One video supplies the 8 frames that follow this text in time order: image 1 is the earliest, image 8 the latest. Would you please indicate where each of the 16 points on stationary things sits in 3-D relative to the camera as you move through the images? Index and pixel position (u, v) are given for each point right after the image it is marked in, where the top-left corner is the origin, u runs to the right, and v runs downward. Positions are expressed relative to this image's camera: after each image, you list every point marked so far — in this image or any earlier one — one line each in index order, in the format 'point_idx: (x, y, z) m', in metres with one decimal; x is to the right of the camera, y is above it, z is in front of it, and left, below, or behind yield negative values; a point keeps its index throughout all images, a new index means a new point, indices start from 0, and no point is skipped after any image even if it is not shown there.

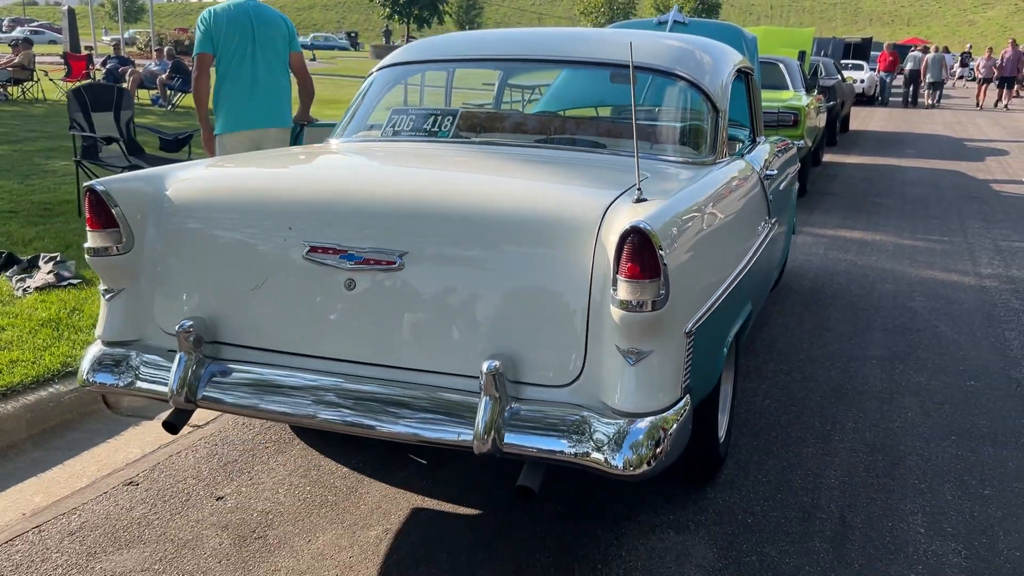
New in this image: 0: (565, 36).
0: (+0.2, +1.0, +3.9) m
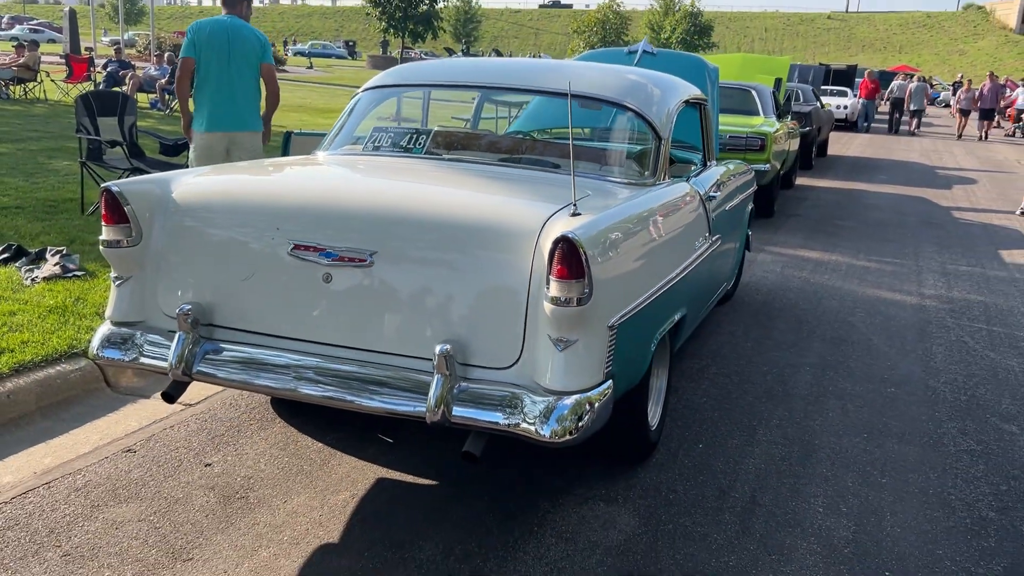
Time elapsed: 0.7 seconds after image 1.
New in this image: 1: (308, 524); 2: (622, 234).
0: (+0.1, +1.0, +4.4) m
1: (-0.7, -0.8, +3.1) m
2: (+0.4, +0.2, +3.1) m
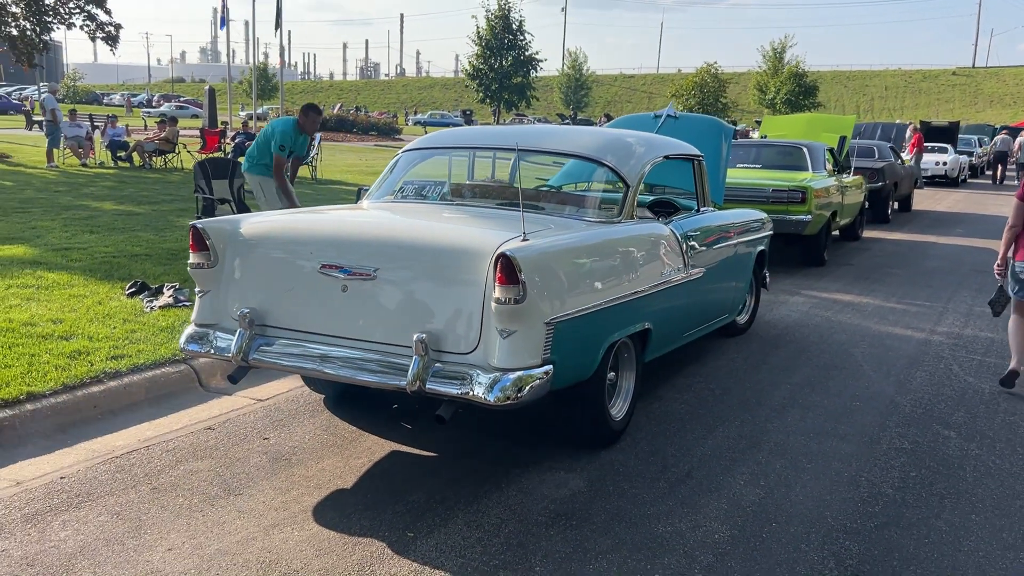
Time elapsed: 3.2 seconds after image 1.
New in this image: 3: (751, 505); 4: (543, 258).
0: (+0.1, +0.9, +5.4) m
1: (-0.8, -0.8, +4.2) m
2: (+0.3, +0.2, +4.1) m
3: (+1.0, -0.9, +4.0) m
4: (+0.1, +0.1, +3.8) m
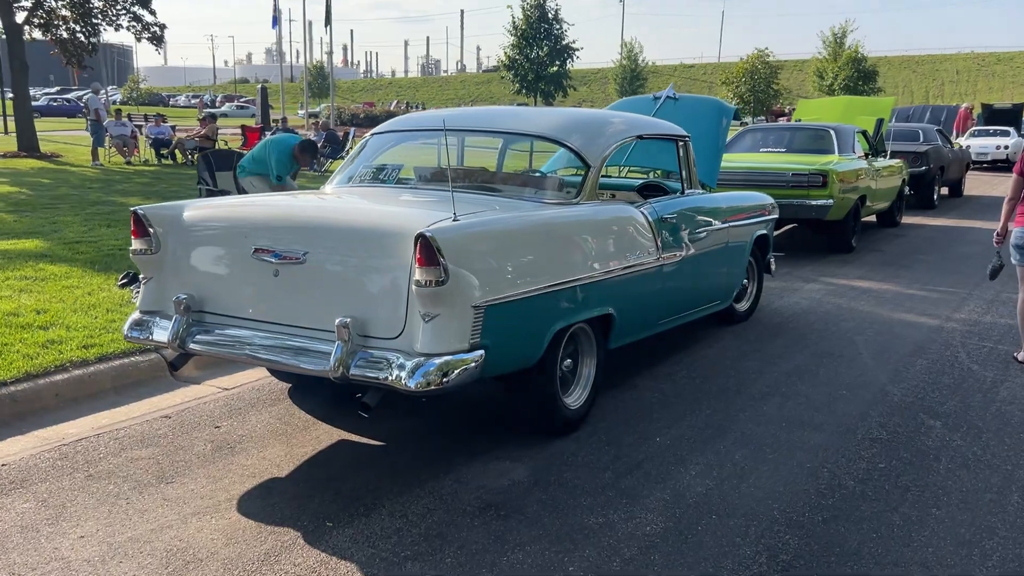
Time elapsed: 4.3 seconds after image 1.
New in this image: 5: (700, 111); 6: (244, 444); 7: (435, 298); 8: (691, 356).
0: (0.0, +1.0, +5.3) m
1: (-1.1, -0.8, +4.1) m
2: (0.0, +0.2, +3.9) m
3: (+0.7, -0.8, +3.8) m
4: (-0.1, +0.2, +3.7) m
5: (+1.4, +1.4, +7.2) m
6: (-1.2, -0.7, +4.3) m
7: (-0.3, 0.0, +3.5) m
8: (+1.1, -0.4, +6.0) m
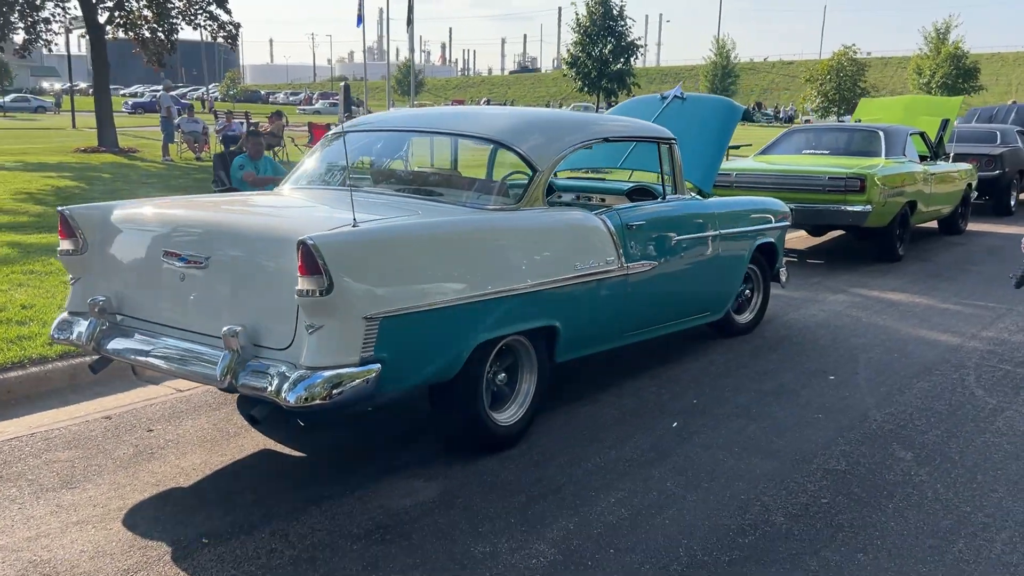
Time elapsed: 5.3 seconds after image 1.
0: (-0.3, +0.9, +5.1) m
1: (-1.4, -0.8, +4.0) m
2: (-0.3, +0.2, +3.7) m
3: (+0.3, -0.9, +3.5) m
4: (-0.5, +0.2, +3.5) m
5: (+1.4, +1.3, +6.8) m
6: (-1.6, -0.7, +4.3) m
7: (-0.7, -0.1, +3.4) m
8: (+1.0, -0.5, +5.7) m
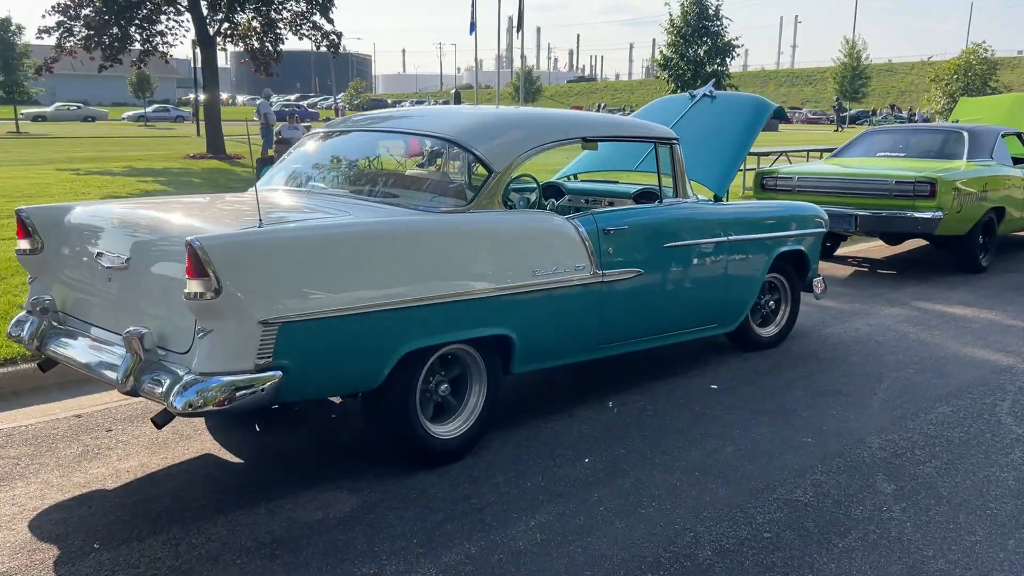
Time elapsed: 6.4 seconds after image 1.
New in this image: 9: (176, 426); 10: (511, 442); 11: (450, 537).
0: (-0.4, +0.9, +4.9) m
1: (-1.7, -0.8, +4.0) m
2: (-0.6, +0.2, +3.6) m
3: (0.0, -0.9, +3.3) m
4: (-0.9, +0.1, +3.4) m
5: (+1.5, +1.2, +6.4) m
6: (-1.8, -0.7, +4.3) m
7: (-1.1, -0.1, +3.3) m
8: (+0.9, -0.5, +5.3) m
9: (-1.6, -0.7, +4.6) m
10: (0.0, -0.7, +4.4) m
11: (-0.2, -0.9, +3.4) m
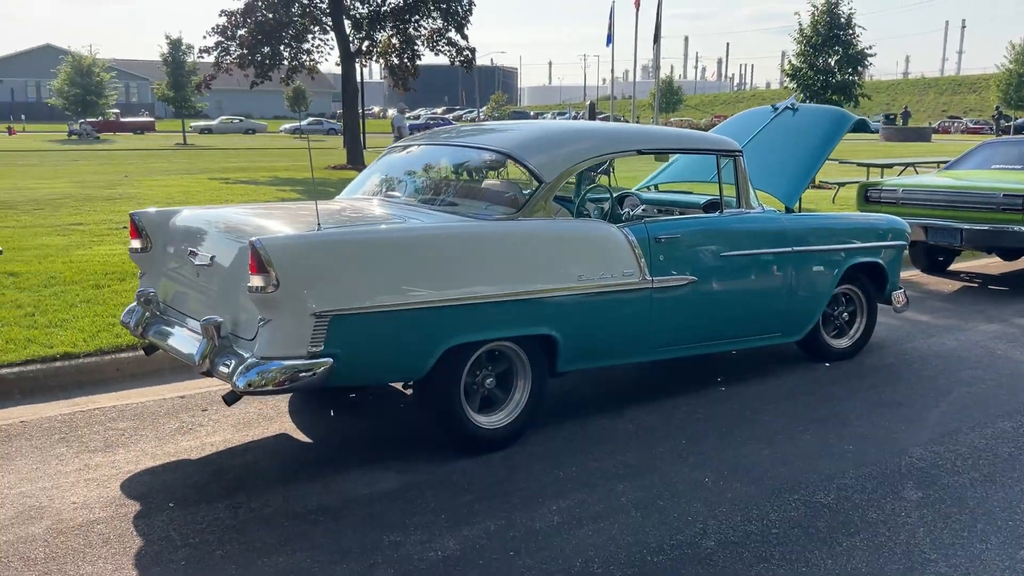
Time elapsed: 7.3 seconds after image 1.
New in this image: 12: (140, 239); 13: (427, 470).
0: (0.0, +0.9, +5.2) m
1: (-1.5, -0.8, +4.5) m
2: (-0.5, +0.2, +4.0) m
3: (0.0, -0.9, +3.6) m
4: (-0.7, +0.2, +3.8) m
5: (+2.1, +1.2, +6.5) m
6: (-1.6, -0.7, +4.8) m
7: (-1.0, -0.1, +3.7) m
8: (+1.3, -0.6, +5.4) m
9: (-1.4, -0.7, +5.1) m
10: (+0.2, -0.7, +4.7) m
11: (-0.1, -0.9, +3.7) m
12: (-1.9, +0.3, +4.9) m
13: (-0.4, -0.8, +4.2) m
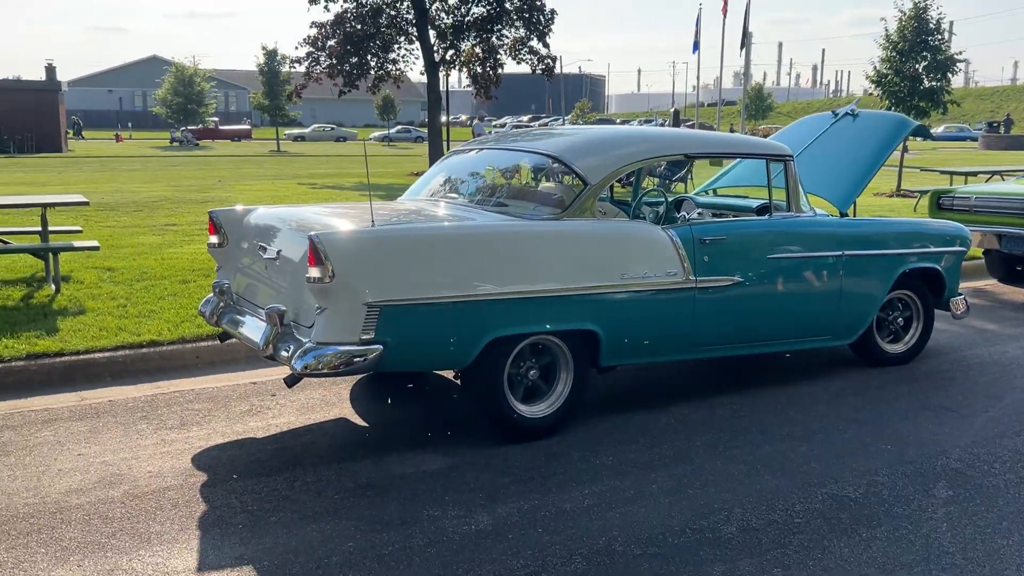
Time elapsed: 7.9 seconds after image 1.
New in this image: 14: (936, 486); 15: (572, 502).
0: (+0.3, +0.9, +5.5) m
1: (-1.3, -0.7, +4.9) m
2: (-0.3, +0.2, +4.2) m
3: (+0.2, -0.9, +3.8) m
4: (-0.6, +0.2, +4.1) m
5: (+2.5, +1.1, +6.5) m
6: (-1.3, -0.7, +5.2) m
7: (-0.8, 0.0, +4.0) m
8: (+1.6, -0.6, +5.5) m
9: (-1.1, -0.6, +5.4) m
10: (+0.5, -0.7, +4.8) m
11: (0.0, -0.9, +3.9) m
12: (-1.7, +0.3, +5.3) m
13: (-0.2, -0.8, +4.4) m
14: (+1.8, -0.9, +4.0) m
15: (+0.3, -0.9, +3.9) m
